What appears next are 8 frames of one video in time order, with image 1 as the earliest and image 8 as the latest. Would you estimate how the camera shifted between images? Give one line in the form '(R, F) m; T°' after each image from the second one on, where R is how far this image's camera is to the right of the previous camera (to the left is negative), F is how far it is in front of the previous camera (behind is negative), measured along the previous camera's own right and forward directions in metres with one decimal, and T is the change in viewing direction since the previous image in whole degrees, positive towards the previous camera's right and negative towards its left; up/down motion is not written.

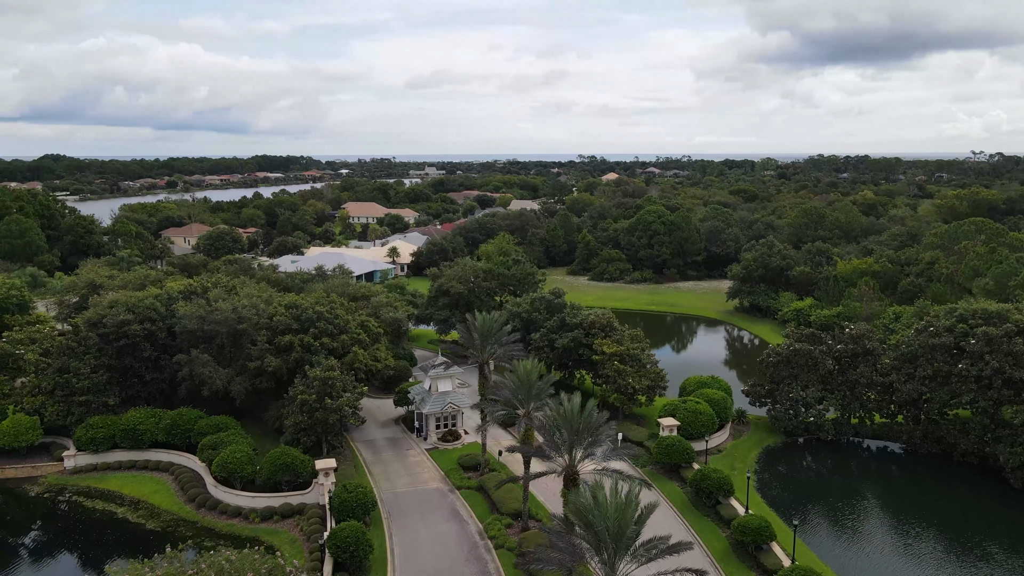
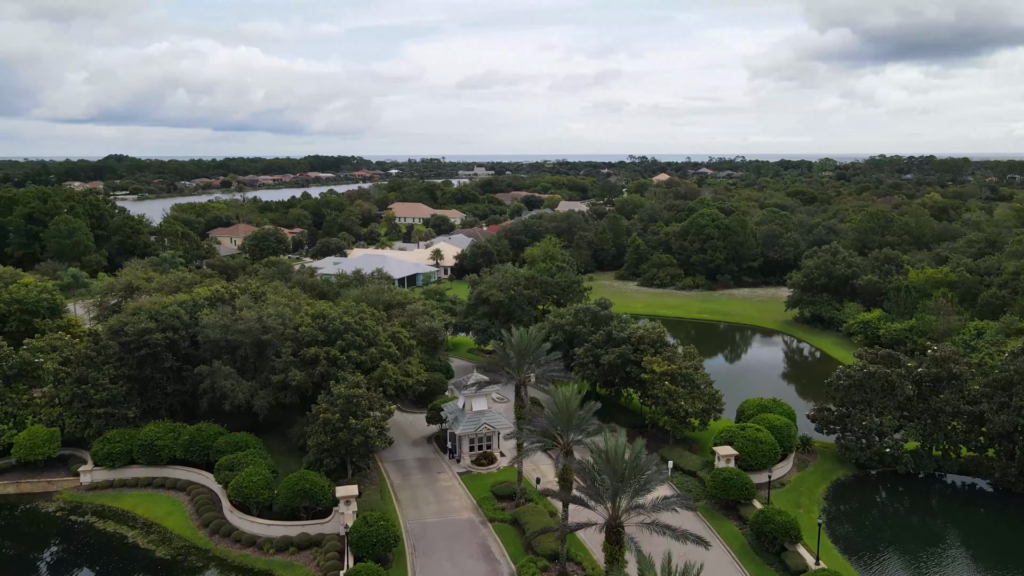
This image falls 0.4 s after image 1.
(+0.2, +2.0) m; -4°
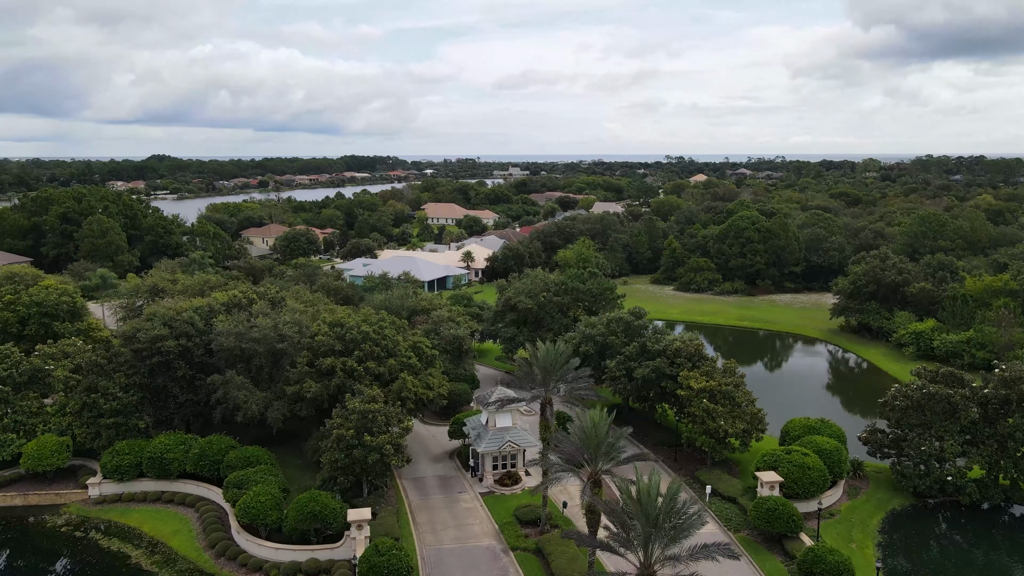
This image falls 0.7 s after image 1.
(+0.2, +1.4) m; -3°
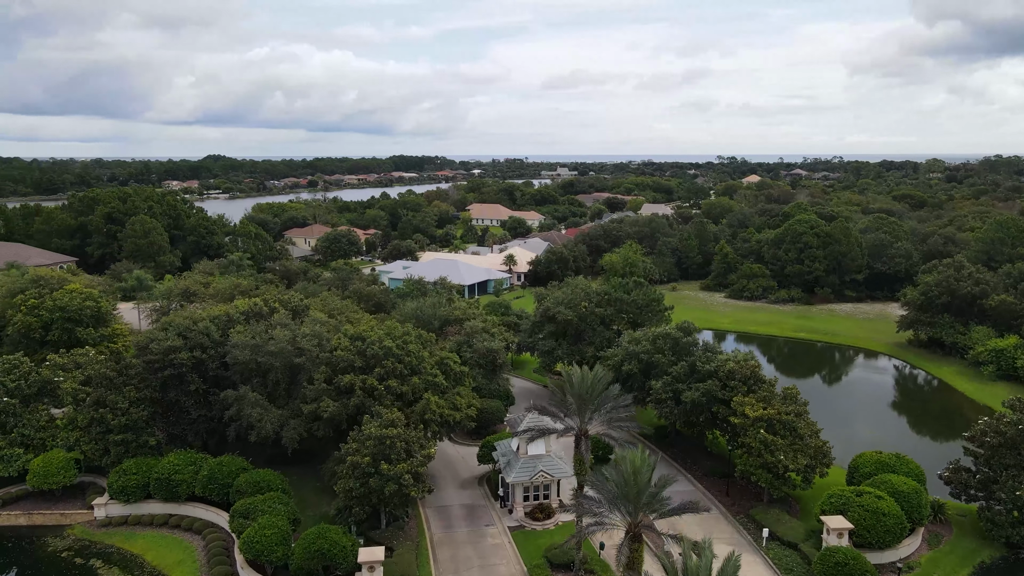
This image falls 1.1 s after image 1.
(+0.3, +2.0) m; -4°
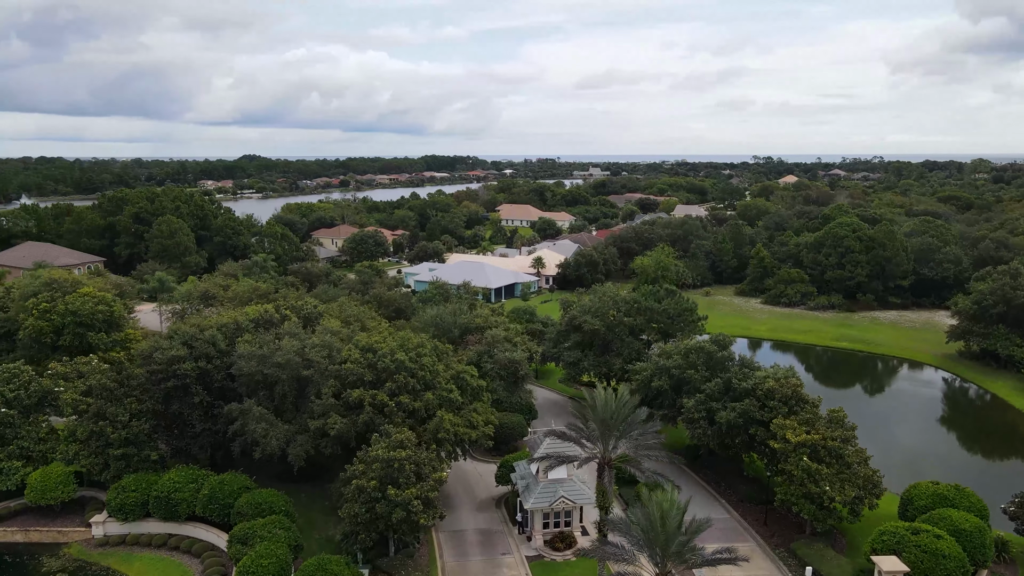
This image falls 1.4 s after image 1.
(+0.3, +1.4) m; -2°
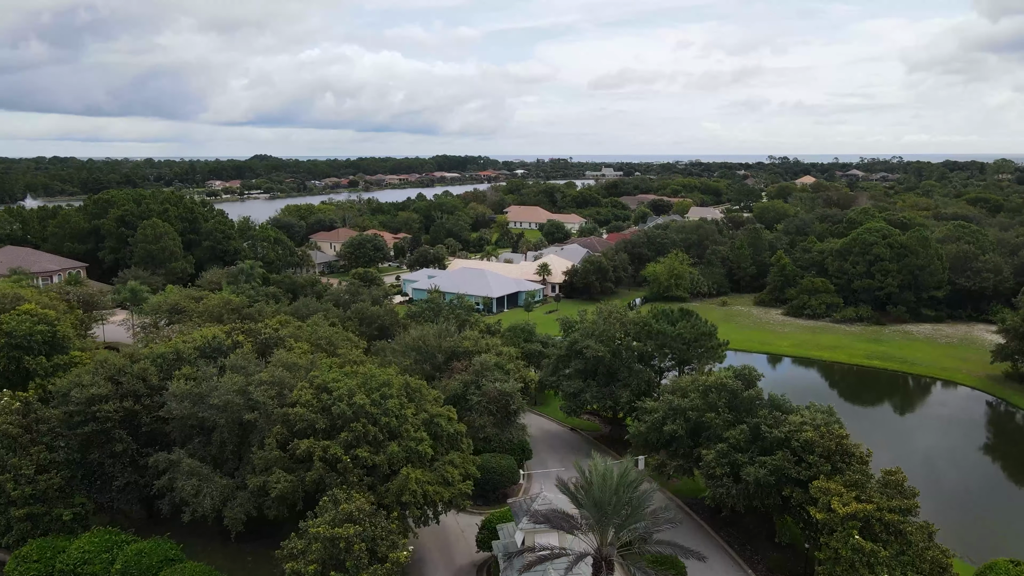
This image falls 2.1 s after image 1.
(+0.7, +3.4) m; -1°
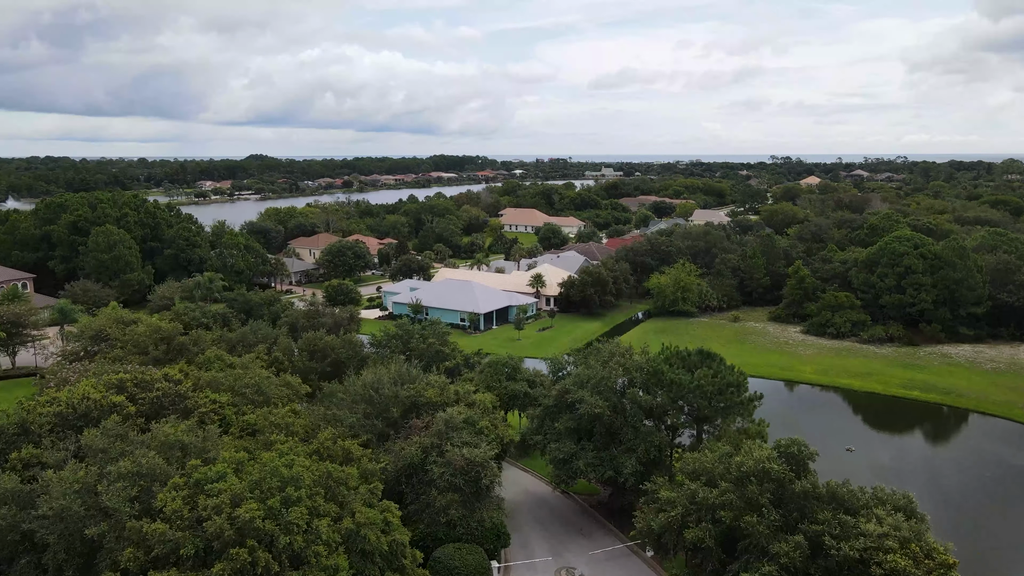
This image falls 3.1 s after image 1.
(+0.7, +5.1) m; 0°
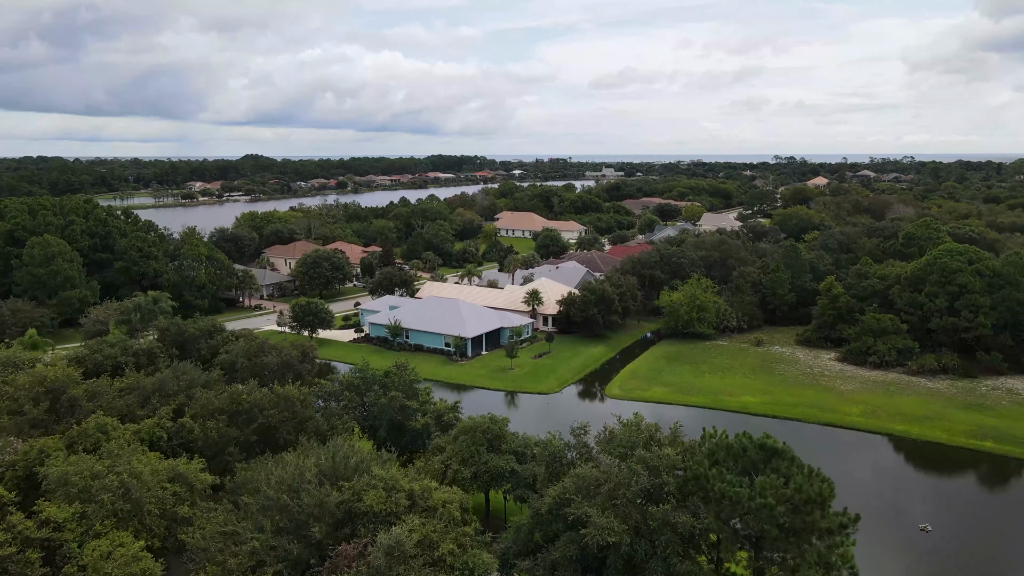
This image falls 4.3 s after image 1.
(+0.4, +5.9) m; 0°
